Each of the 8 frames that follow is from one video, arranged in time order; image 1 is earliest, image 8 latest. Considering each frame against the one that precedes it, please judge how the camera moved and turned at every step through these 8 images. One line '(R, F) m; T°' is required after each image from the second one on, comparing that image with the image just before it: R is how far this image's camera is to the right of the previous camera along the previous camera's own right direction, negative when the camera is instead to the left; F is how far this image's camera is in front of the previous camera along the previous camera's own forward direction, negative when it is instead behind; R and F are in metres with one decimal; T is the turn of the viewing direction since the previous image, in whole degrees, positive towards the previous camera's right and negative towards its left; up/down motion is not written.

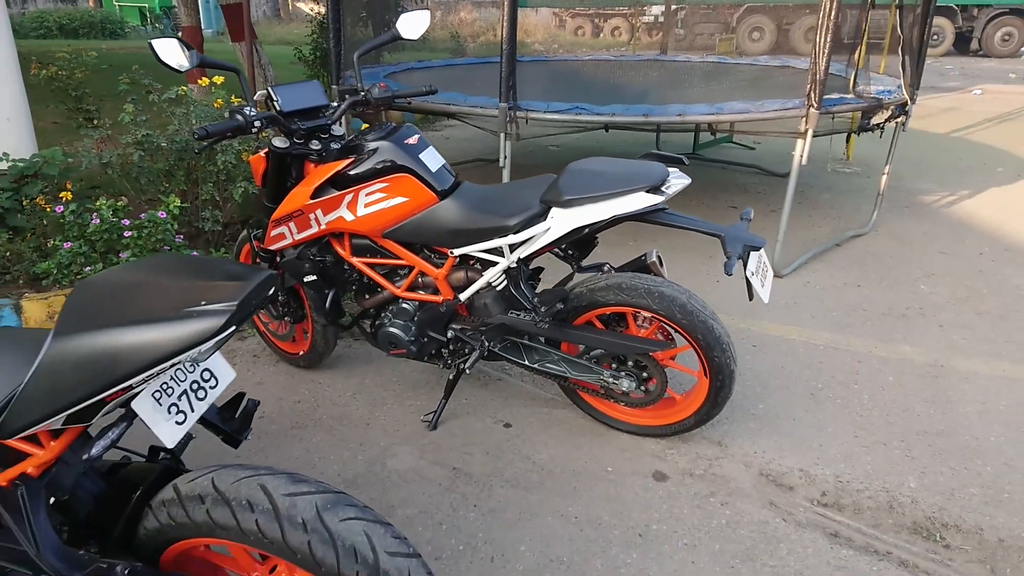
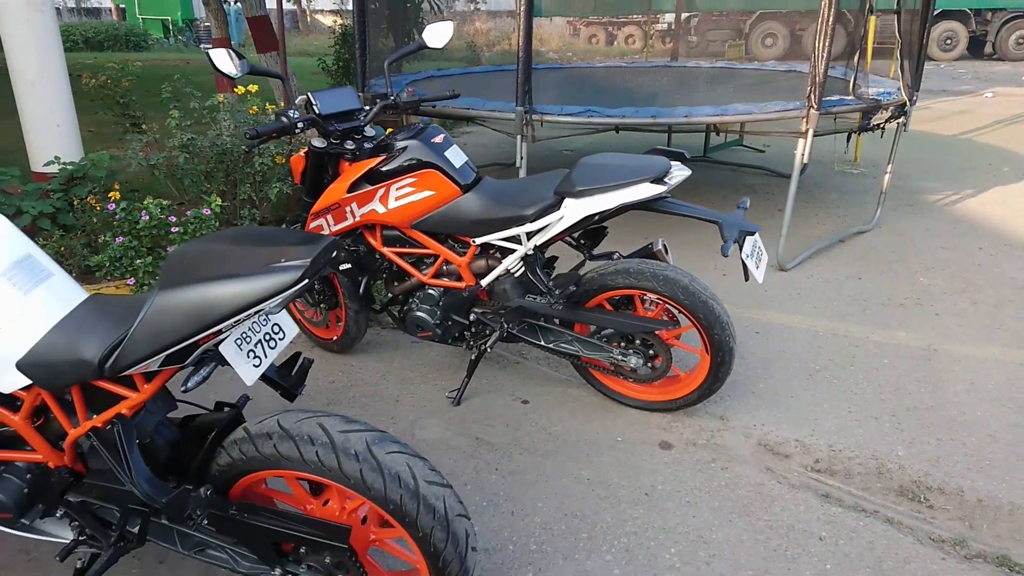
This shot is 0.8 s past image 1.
(0.0, -0.3) m; -1°
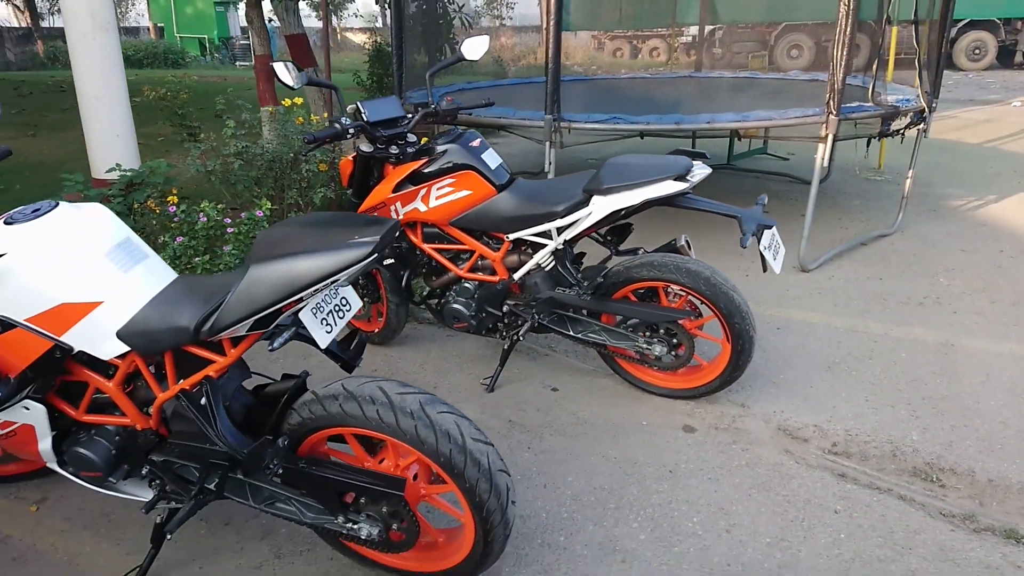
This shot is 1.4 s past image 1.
(0.0, -0.2) m; -2°
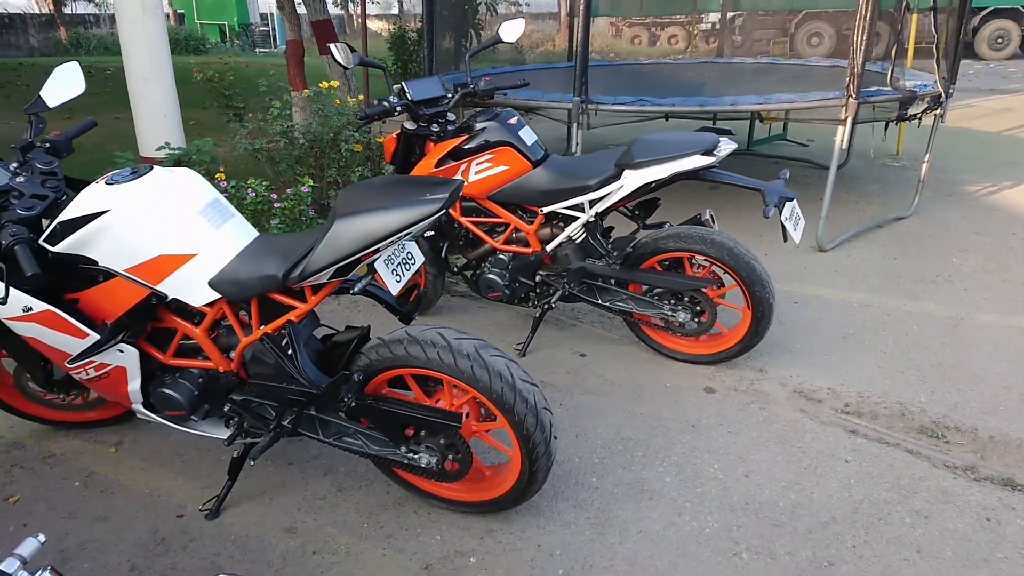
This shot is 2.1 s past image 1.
(-0.1, -0.2) m; -1°
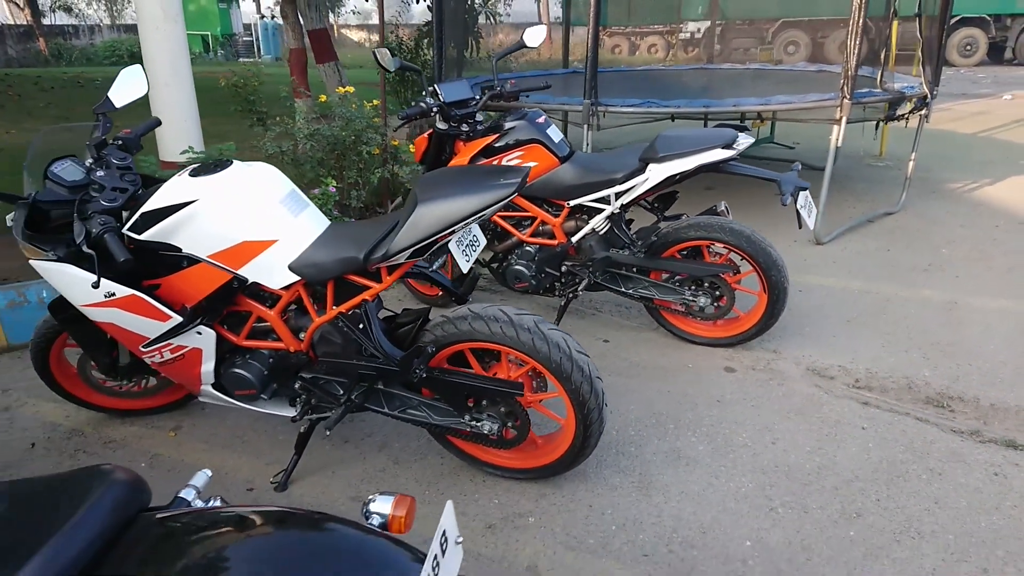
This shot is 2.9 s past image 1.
(-0.3, -0.2) m; +2°
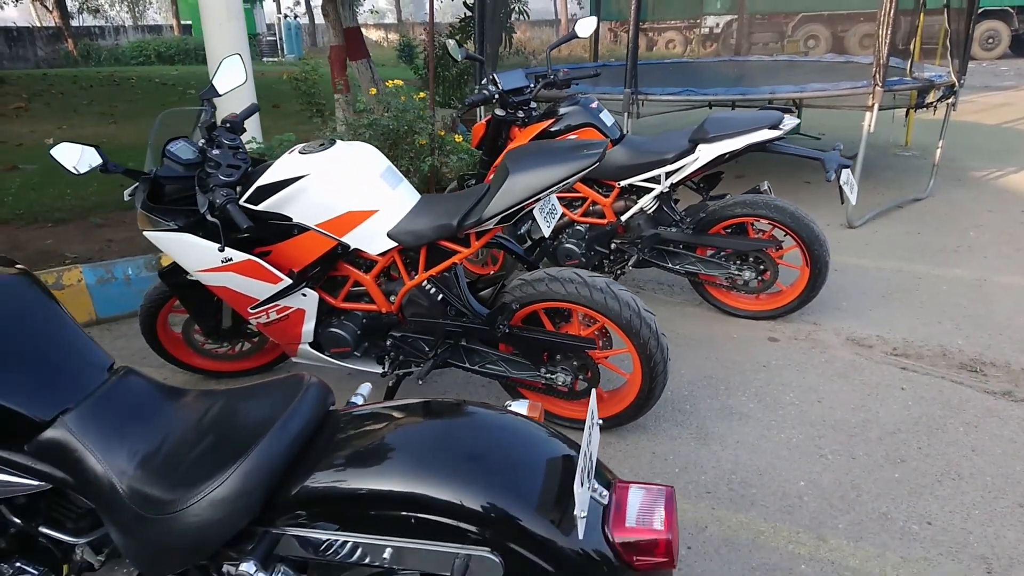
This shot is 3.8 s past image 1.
(-0.2, -0.3) m; -1°
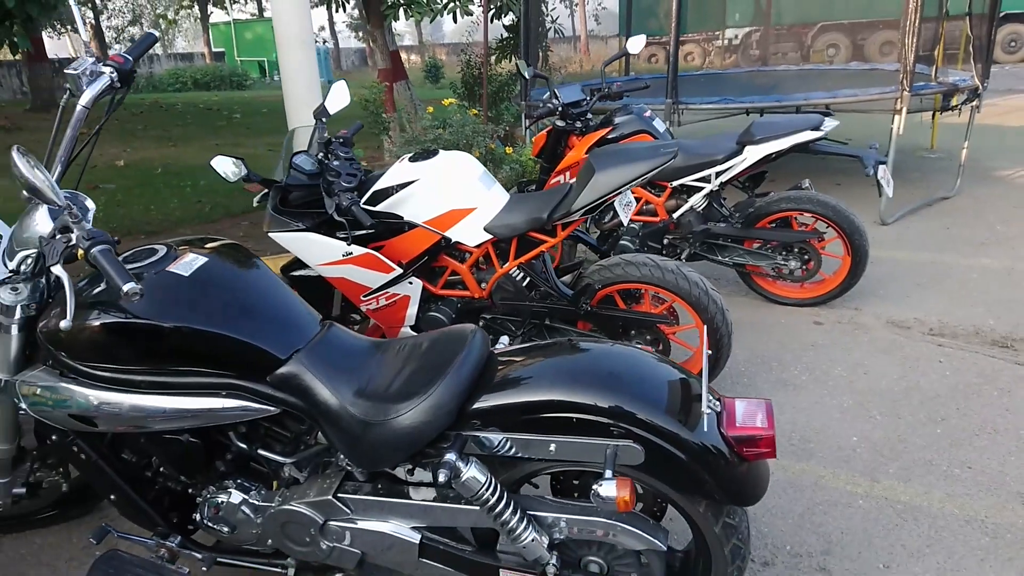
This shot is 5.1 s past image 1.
(-0.3, -0.4) m; -2°
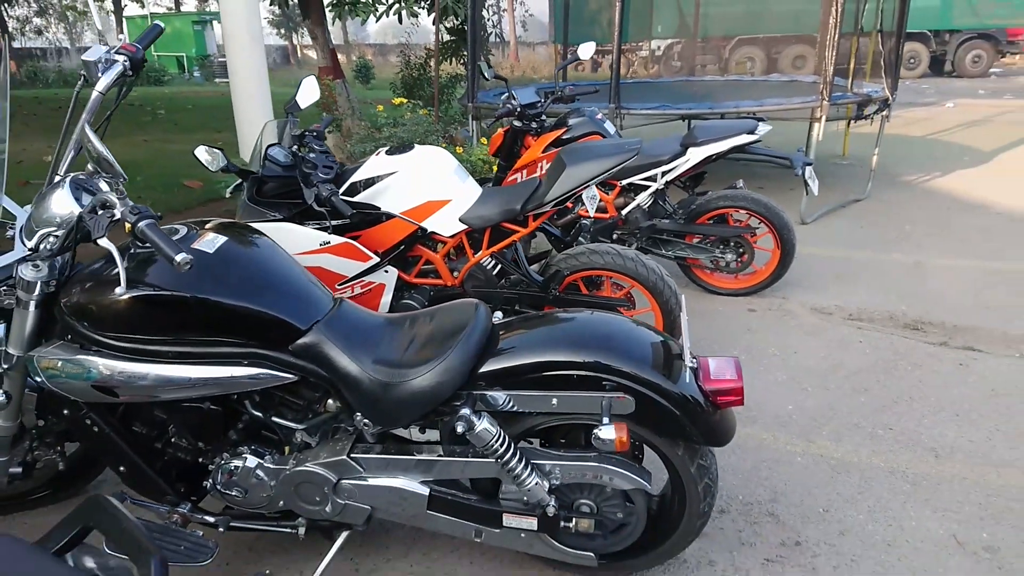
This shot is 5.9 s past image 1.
(-0.2, -0.2) m; +6°
